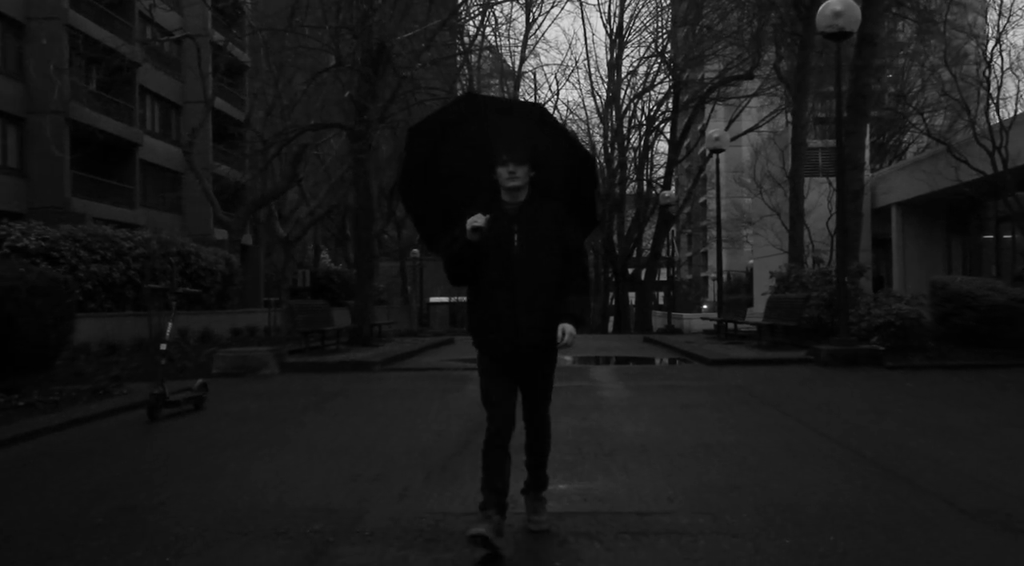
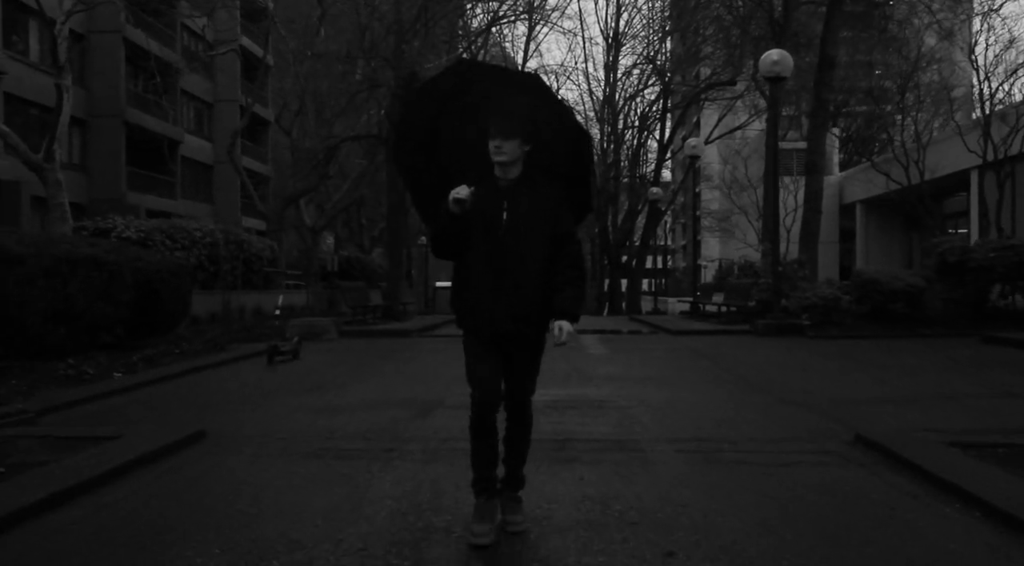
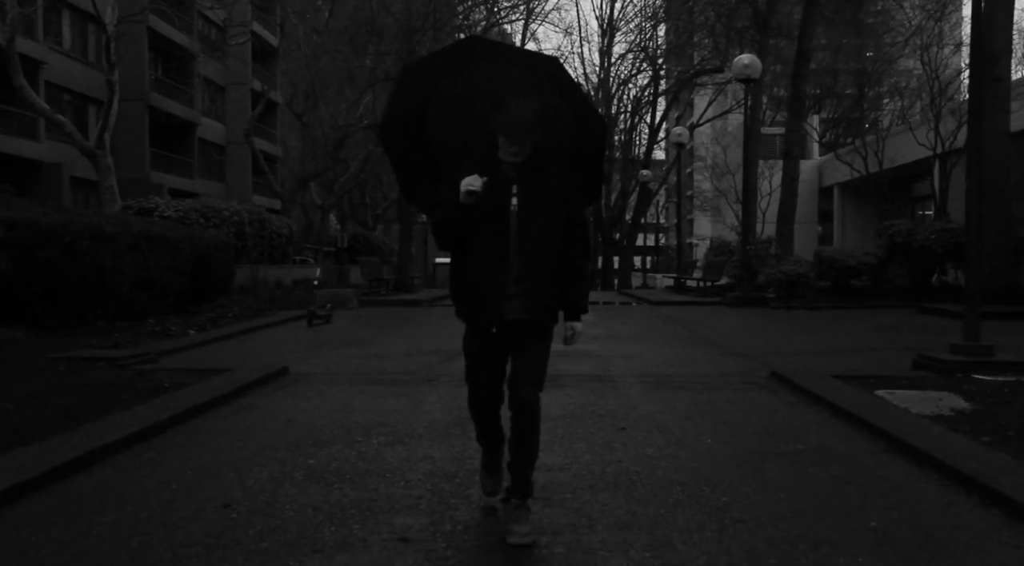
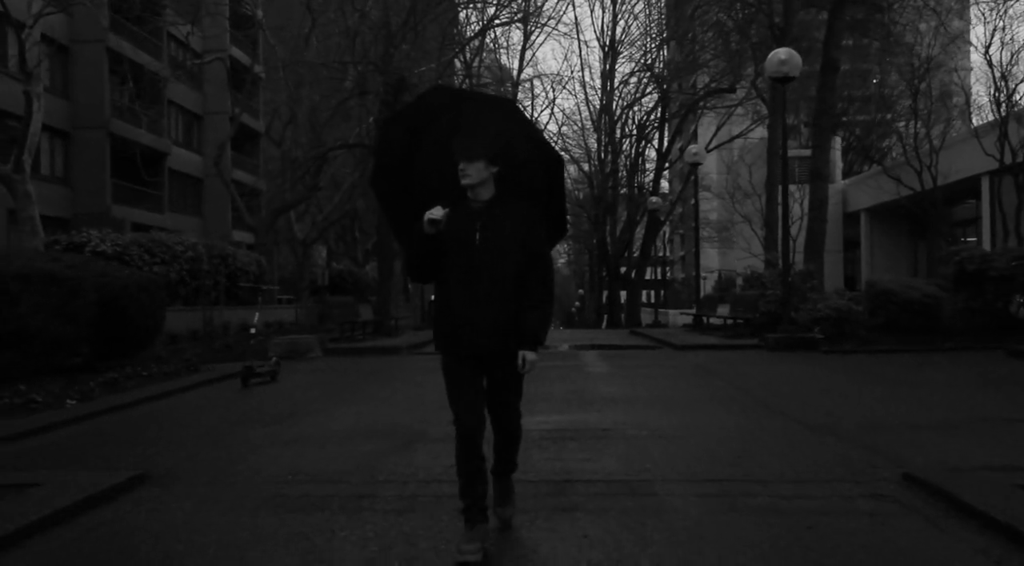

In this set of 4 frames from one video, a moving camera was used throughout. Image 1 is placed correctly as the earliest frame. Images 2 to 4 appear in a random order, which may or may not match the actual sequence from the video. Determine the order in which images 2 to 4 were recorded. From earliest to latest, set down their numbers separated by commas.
4, 2, 3
